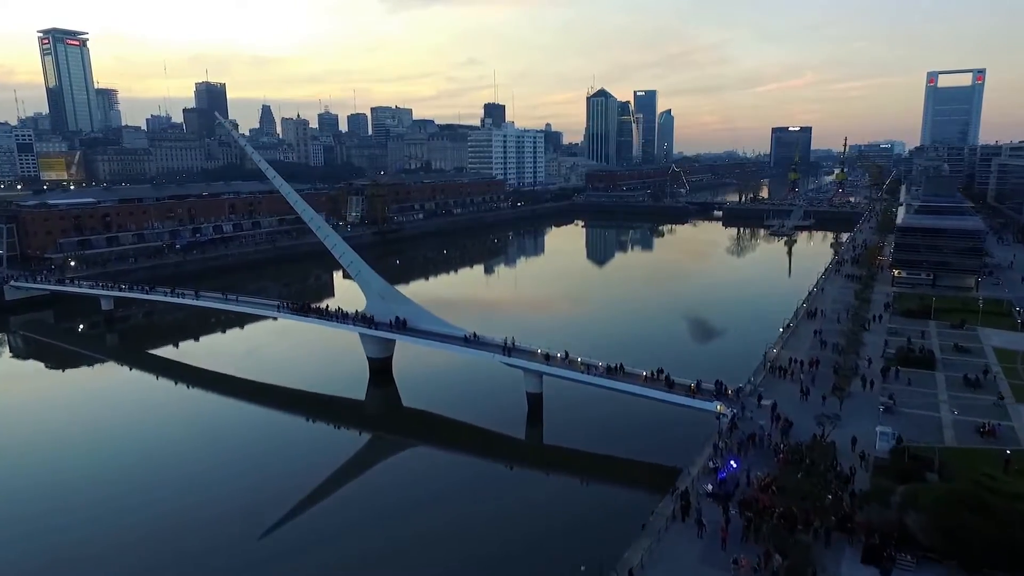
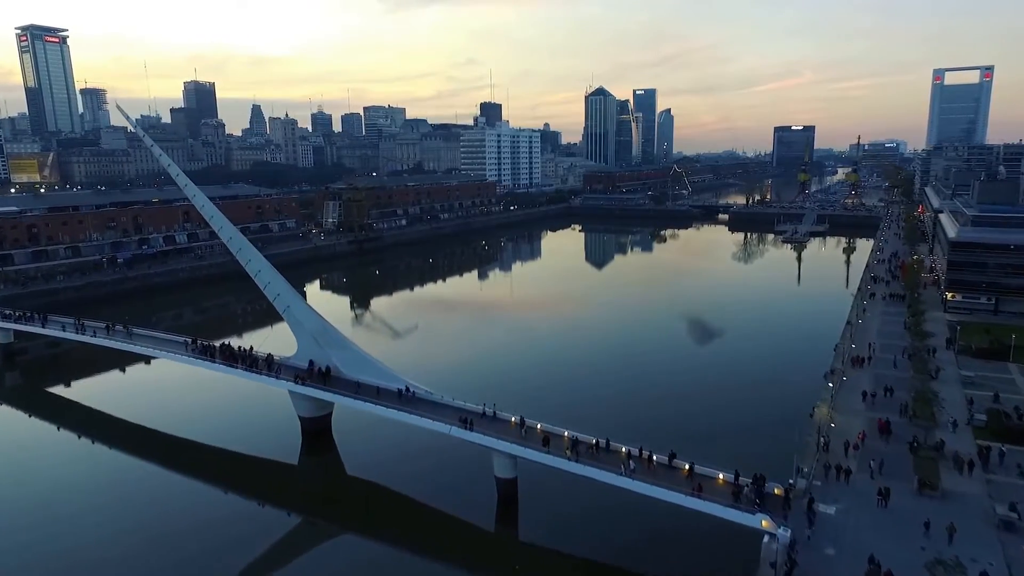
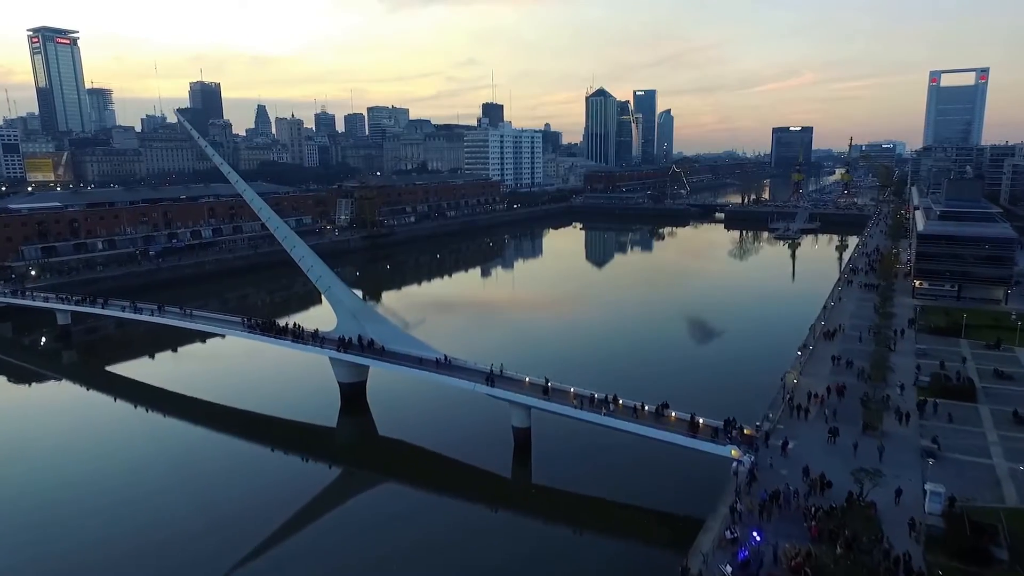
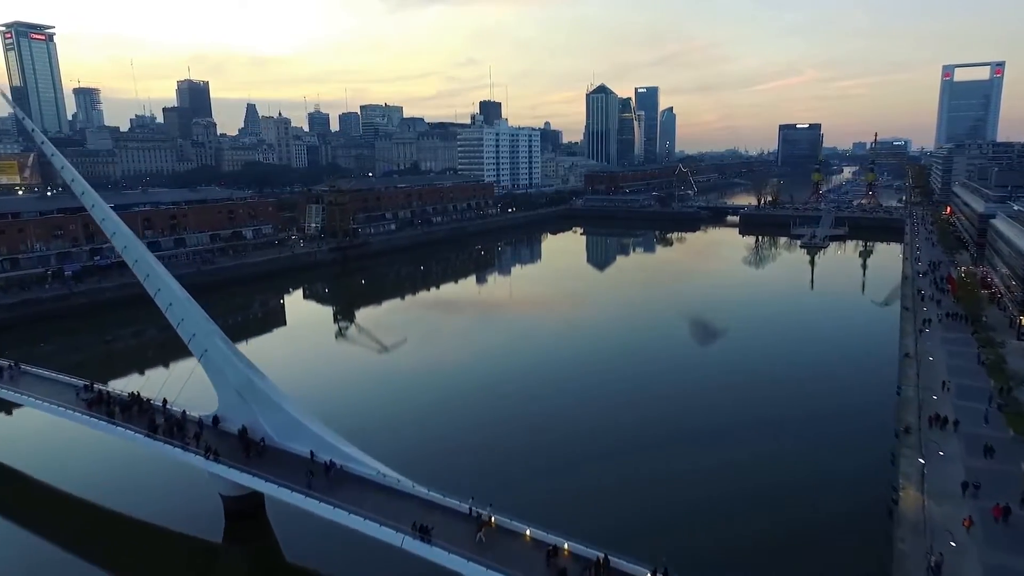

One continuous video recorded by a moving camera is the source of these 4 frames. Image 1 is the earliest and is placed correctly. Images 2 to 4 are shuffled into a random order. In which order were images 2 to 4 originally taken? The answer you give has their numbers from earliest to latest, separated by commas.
3, 2, 4
